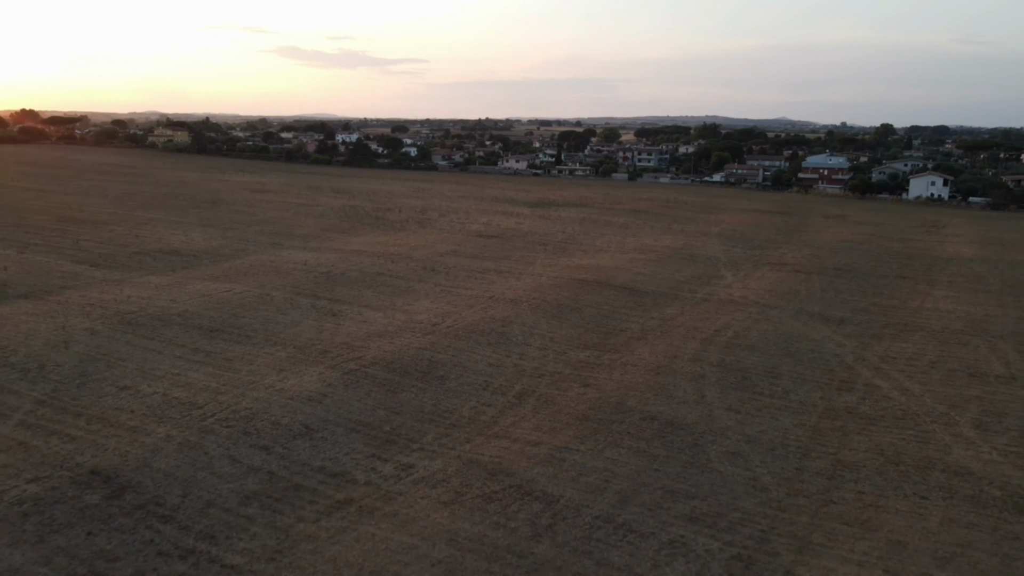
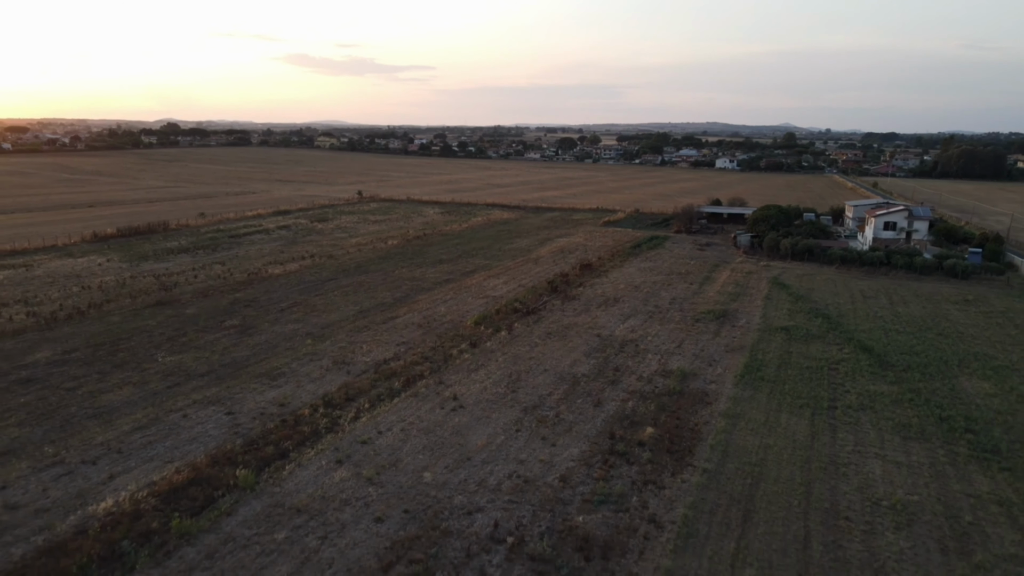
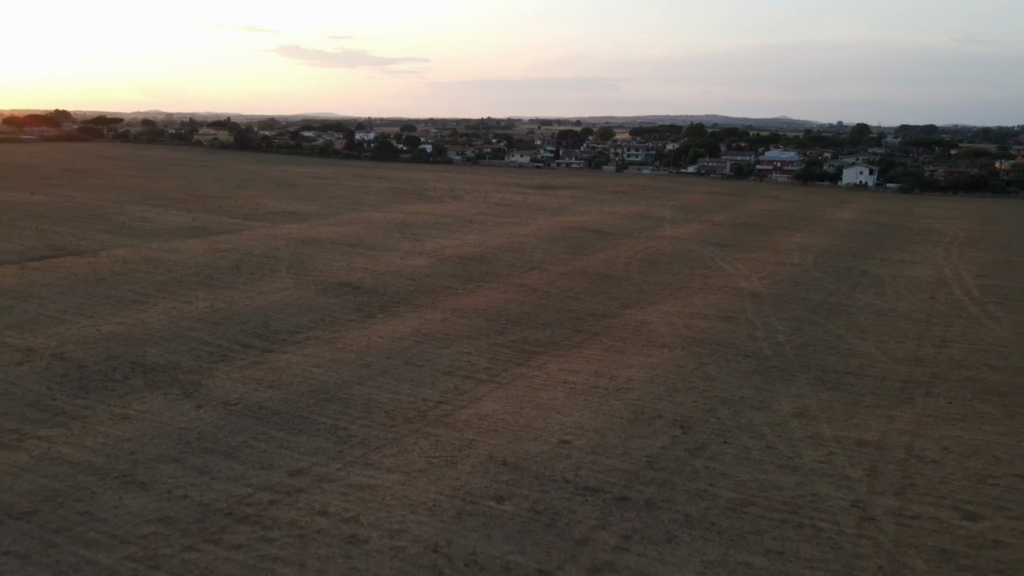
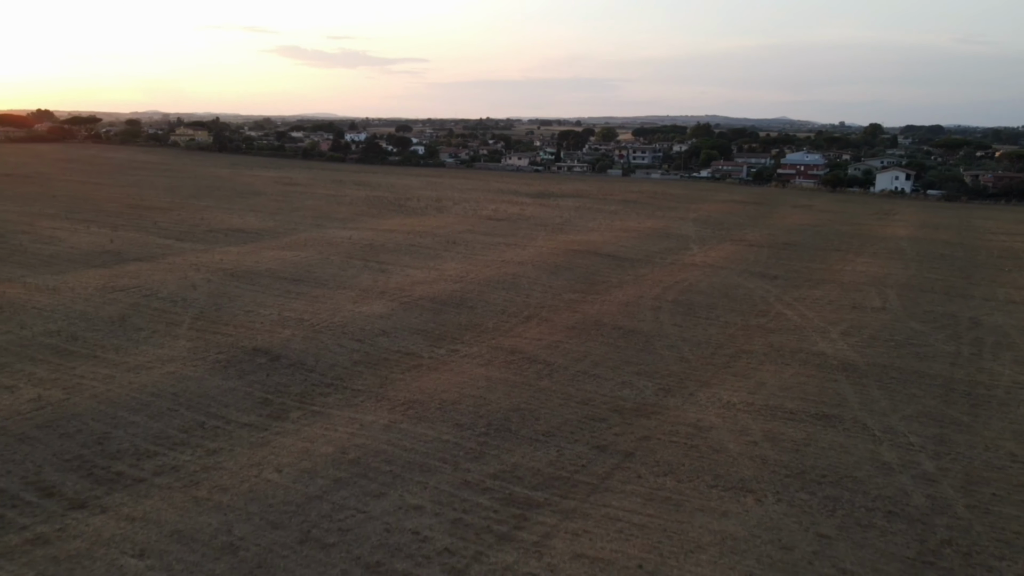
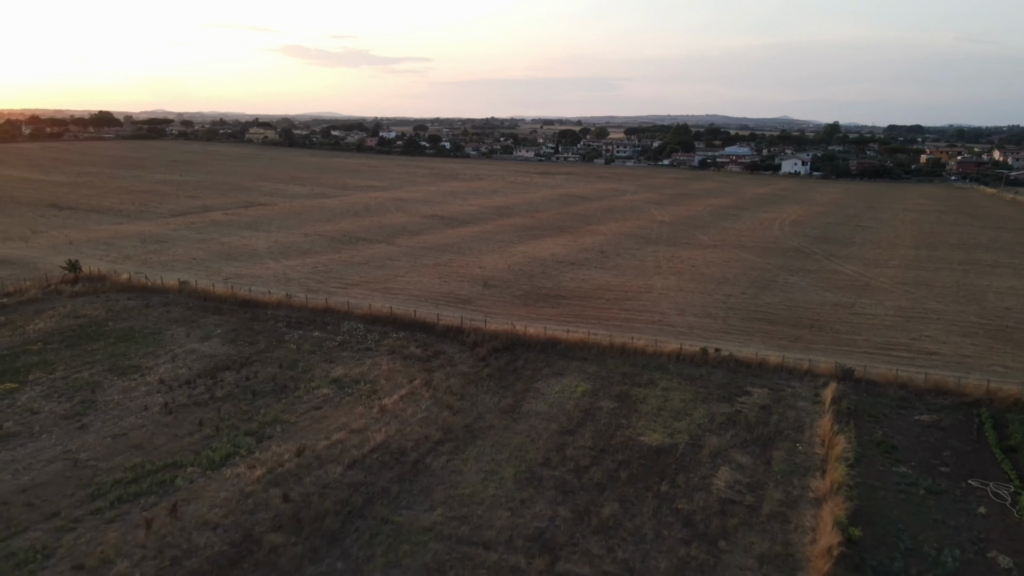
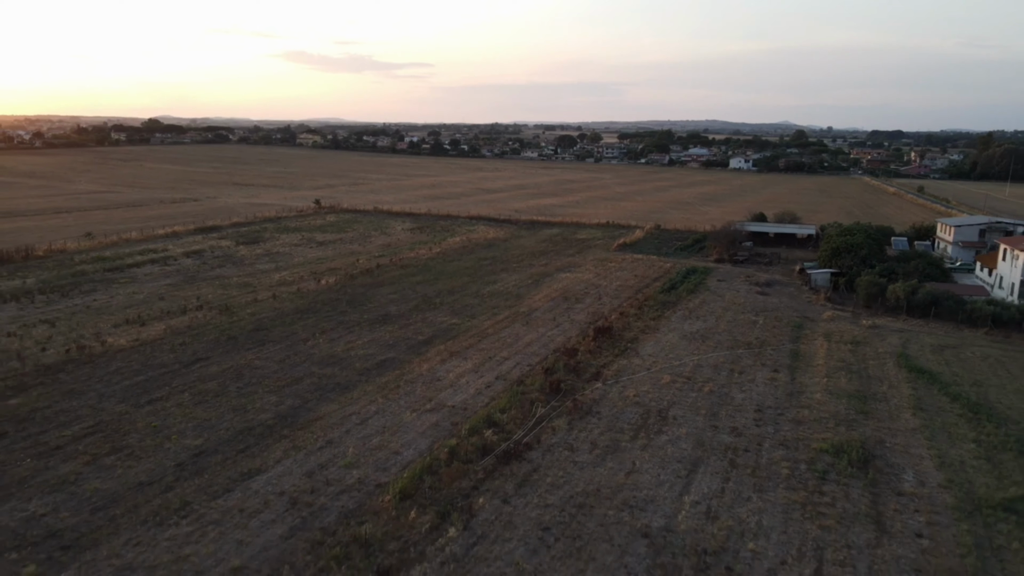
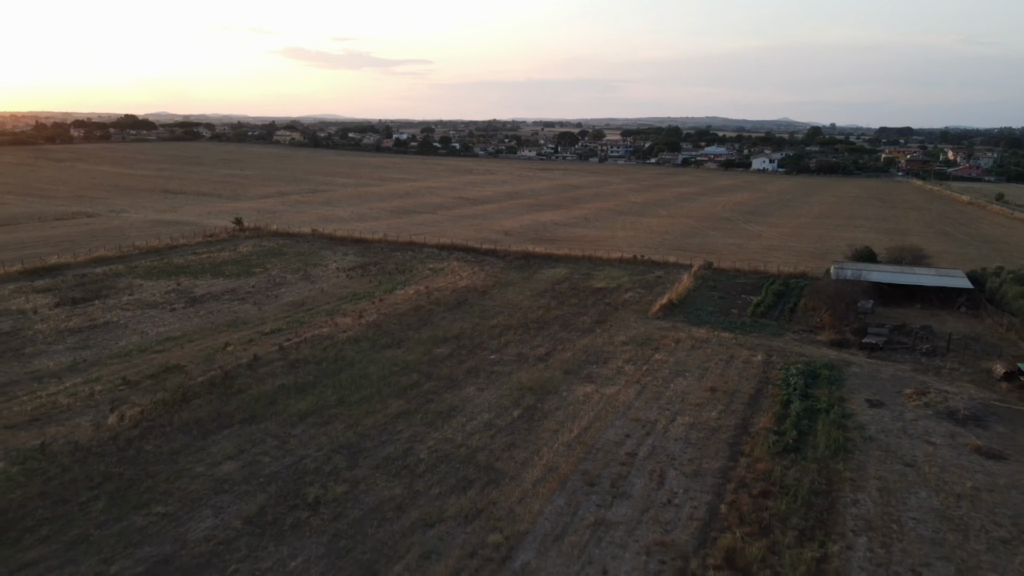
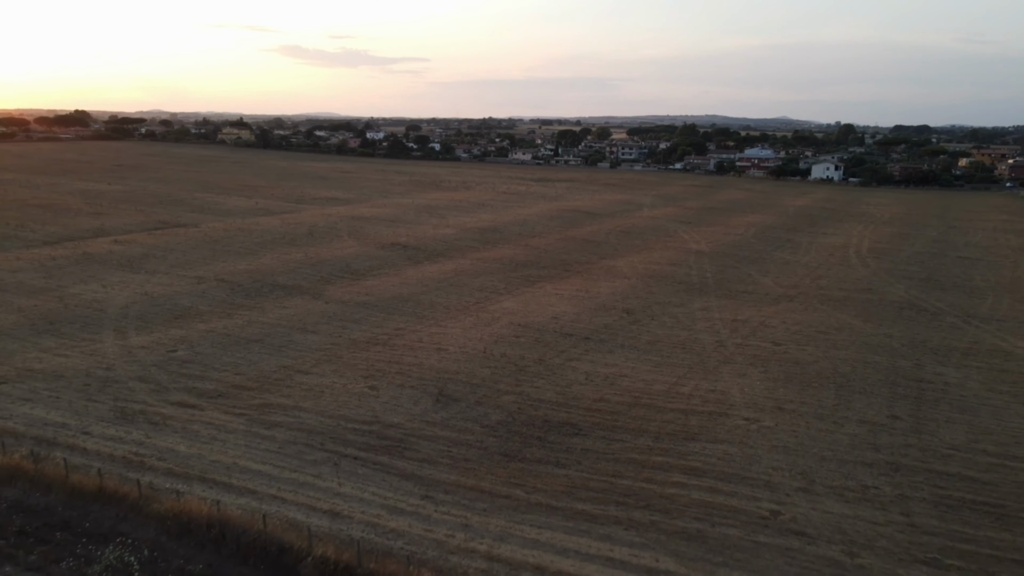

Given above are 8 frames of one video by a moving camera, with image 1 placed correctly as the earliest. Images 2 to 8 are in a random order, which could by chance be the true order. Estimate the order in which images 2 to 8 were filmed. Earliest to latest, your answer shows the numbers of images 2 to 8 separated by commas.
4, 3, 8, 5, 7, 6, 2
